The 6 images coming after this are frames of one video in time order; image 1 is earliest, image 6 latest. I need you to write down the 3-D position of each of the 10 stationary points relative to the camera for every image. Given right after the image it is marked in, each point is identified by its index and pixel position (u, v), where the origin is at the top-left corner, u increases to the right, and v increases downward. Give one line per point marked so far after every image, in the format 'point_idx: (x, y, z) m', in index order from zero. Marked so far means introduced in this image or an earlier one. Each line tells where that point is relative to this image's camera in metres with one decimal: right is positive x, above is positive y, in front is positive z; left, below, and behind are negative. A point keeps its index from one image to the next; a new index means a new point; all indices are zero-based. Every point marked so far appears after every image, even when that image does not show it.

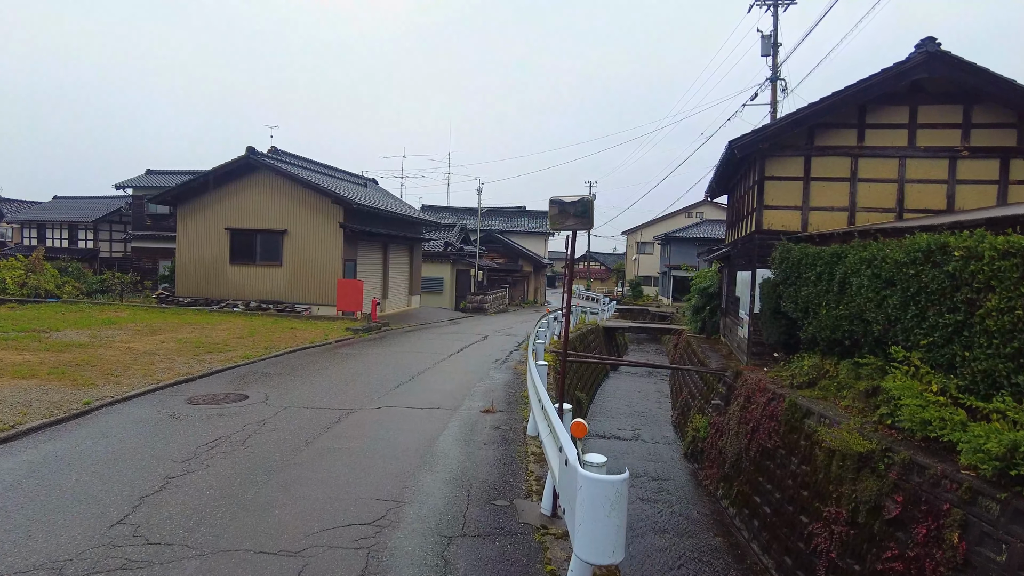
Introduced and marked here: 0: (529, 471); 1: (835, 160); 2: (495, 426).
0: (+0.1, -1.2, +3.9) m
1: (+5.6, +2.2, +10.2) m
2: (-0.1, -1.2, +5.0) m
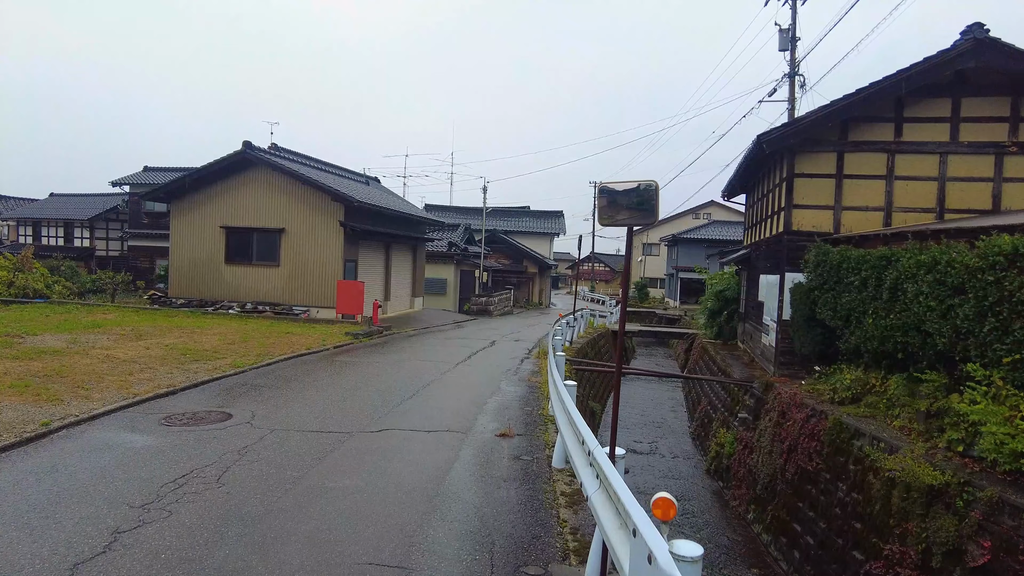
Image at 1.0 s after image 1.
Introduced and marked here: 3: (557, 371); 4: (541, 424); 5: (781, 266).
0: (+0.3, -1.3, +3.2) m
1: (+5.8, +2.1, +9.5) m
2: (0.0, -1.2, +4.3) m
3: (+0.4, -0.8, +5.7) m
4: (+0.2, -1.2, +5.2) m
5: (+4.6, +0.4, +10.0) m
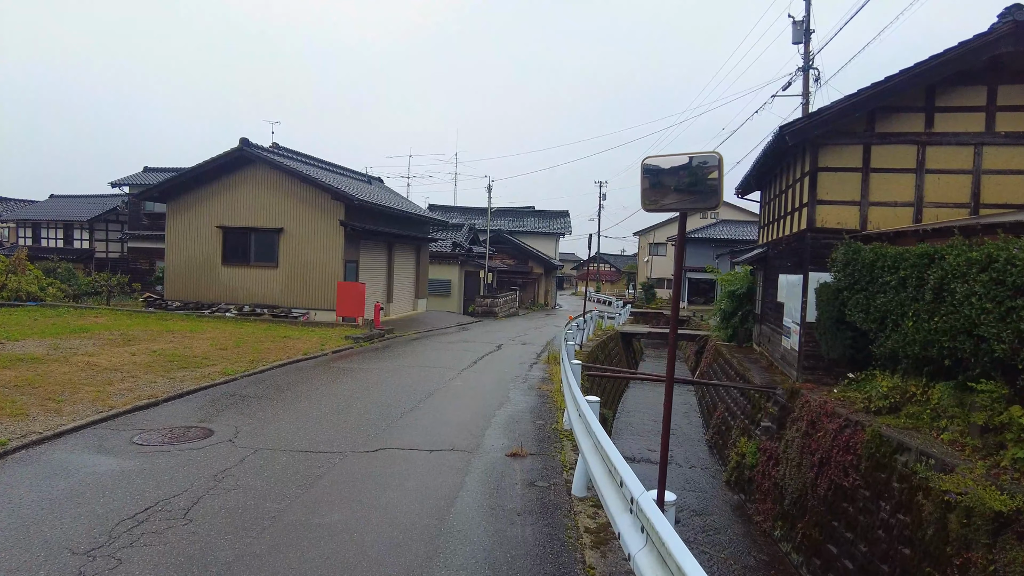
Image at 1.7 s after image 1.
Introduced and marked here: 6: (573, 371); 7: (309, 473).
0: (+0.3, -1.3, +2.7) m
1: (+5.9, +2.1, +9.0) m
2: (+0.1, -1.2, +3.8) m
3: (+0.5, -0.8, +5.2) m
4: (+0.3, -1.2, +4.7) m
5: (+4.7, +0.4, +9.5) m
6: (+0.5, -0.7, +5.2) m
7: (-1.3, -1.2, +3.7) m
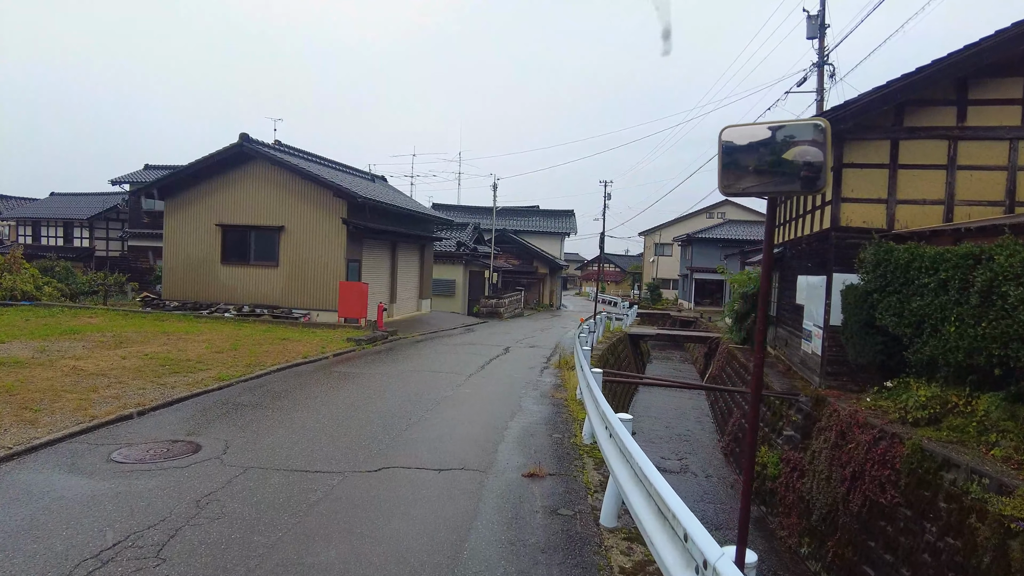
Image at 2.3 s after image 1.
0: (+0.5, -1.3, +2.3) m
1: (+6.1, +2.1, +8.5) m
2: (+0.2, -1.3, +3.4) m
3: (+0.7, -0.8, +4.8) m
4: (+0.5, -1.2, +4.3) m
5: (+4.9, +0.3, +9.0) m
6: (+0.7, -0.8, +4.8) m
7: (-1.2, -1.2, +3.3) m
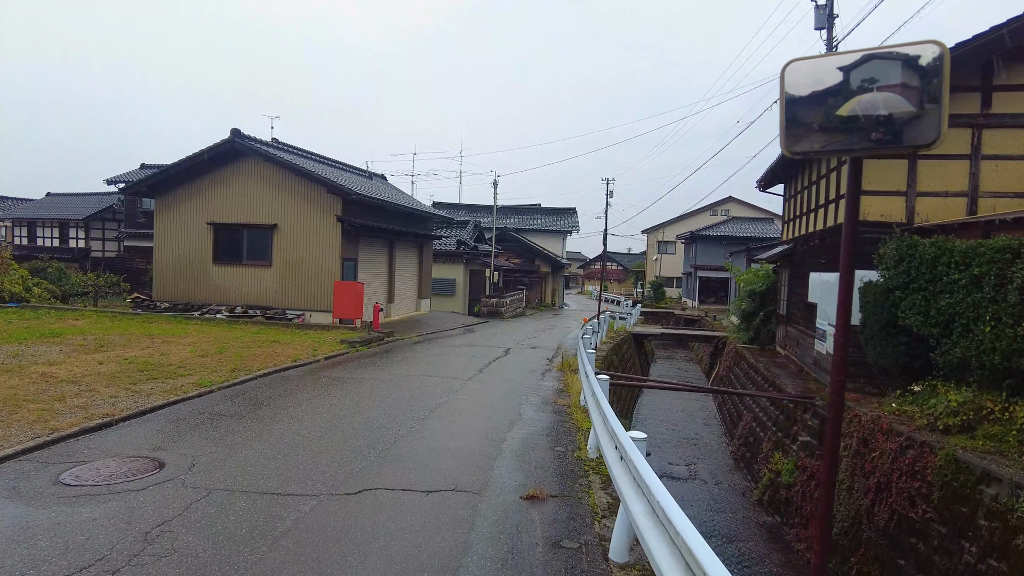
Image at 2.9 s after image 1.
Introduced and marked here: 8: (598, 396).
0: (+0.4, -1.3, +1.9) m
1: (+6.1, +2.1, +8.1) m
2: (+0.2, -1.3, +2.9) m
3: (+0.6, -0.8, +4.4) m
4: (+0.4, -1.2, +3.9) m
5: (+4.9, +0.4, +8.6) m
6: (+0.7, -0.7, +4.3) m
7: (-1.2, -1.2, +2.9) m
8: (+0.6, -0.8, +4.4) m
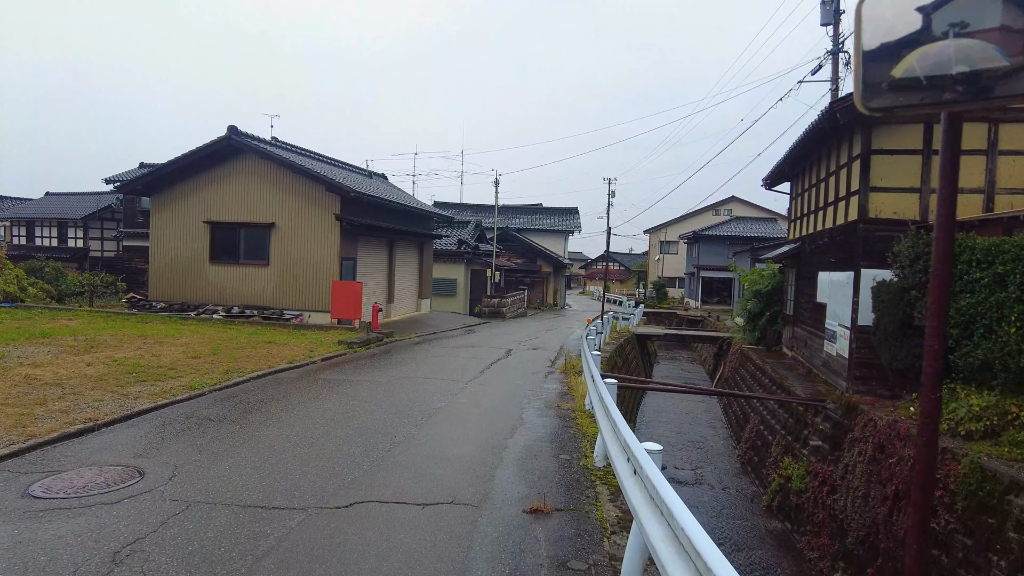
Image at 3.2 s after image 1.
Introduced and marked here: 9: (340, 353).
0: (+0.4, -1.3, +1.6) m
1: (+6.1, +2.1, +7.8) m
2: (+0.2, -1.2, +2.7) m
3: (+0.7, -0.8, +4.1) m
4: (+0.5, -1.2, +3.6) m
5: (+4.9, +0.4, +8.4) m
6: (+0.7, -0.7, +4.1) m
7: (-1.2, -1.2, +2.7) m
8: (+0.7, -0.8, +4.1) m
9: (-2.7, -1.0, +9.3) m
